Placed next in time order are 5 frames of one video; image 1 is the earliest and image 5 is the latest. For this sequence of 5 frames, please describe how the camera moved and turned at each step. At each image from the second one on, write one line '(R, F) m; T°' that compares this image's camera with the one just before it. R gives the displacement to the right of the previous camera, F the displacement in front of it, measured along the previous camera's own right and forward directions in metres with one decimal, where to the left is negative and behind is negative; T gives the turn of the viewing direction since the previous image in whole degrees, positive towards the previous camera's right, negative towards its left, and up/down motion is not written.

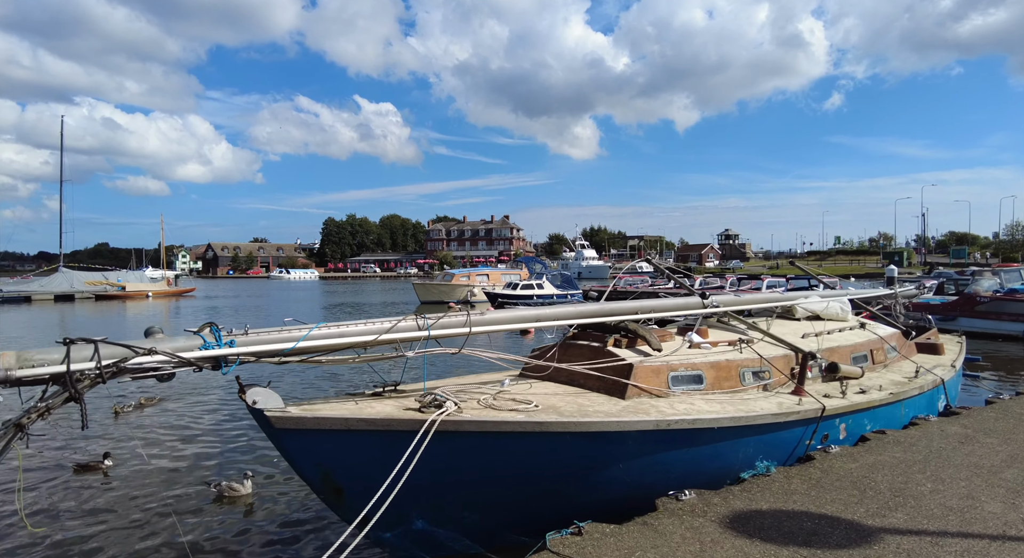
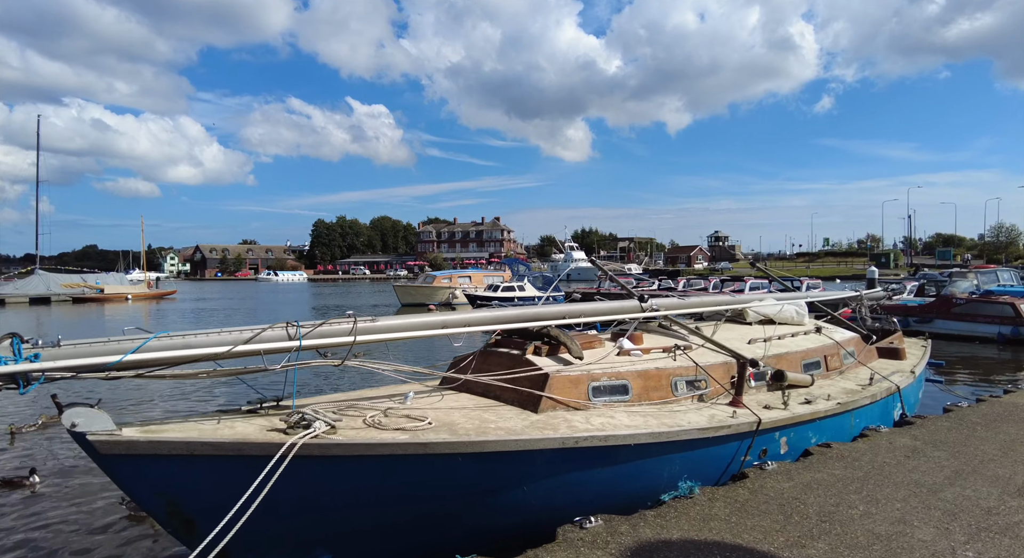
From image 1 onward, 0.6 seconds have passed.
(+0.8, +0.5) m; +1°
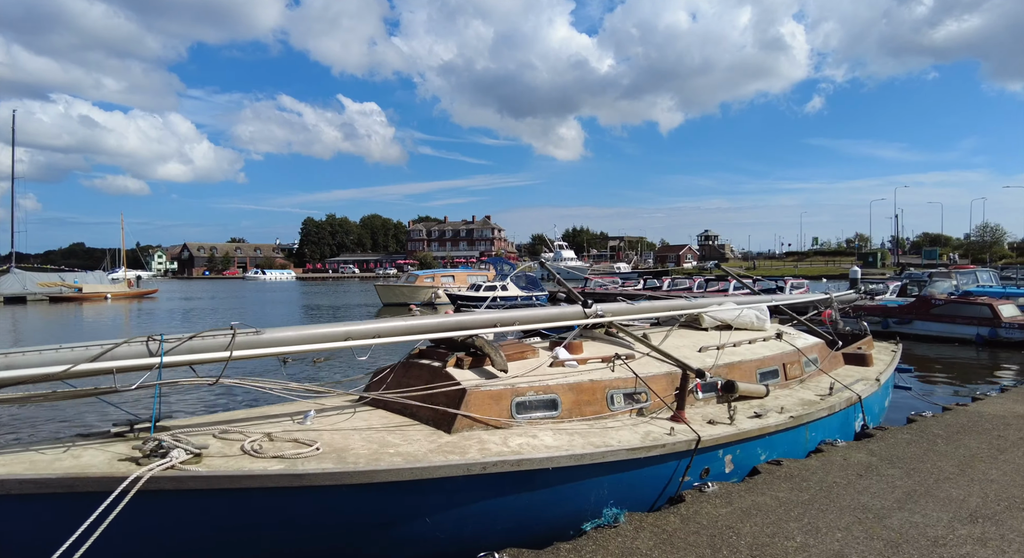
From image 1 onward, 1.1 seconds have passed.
(+0.7, +0.5) m; +1°
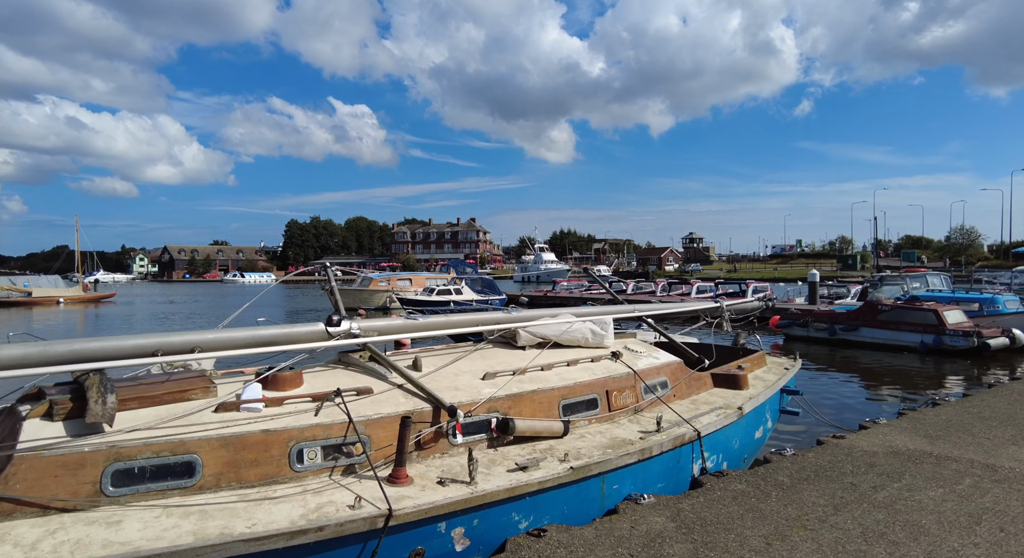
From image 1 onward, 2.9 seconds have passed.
(+2.4, +1.4) m; +1°
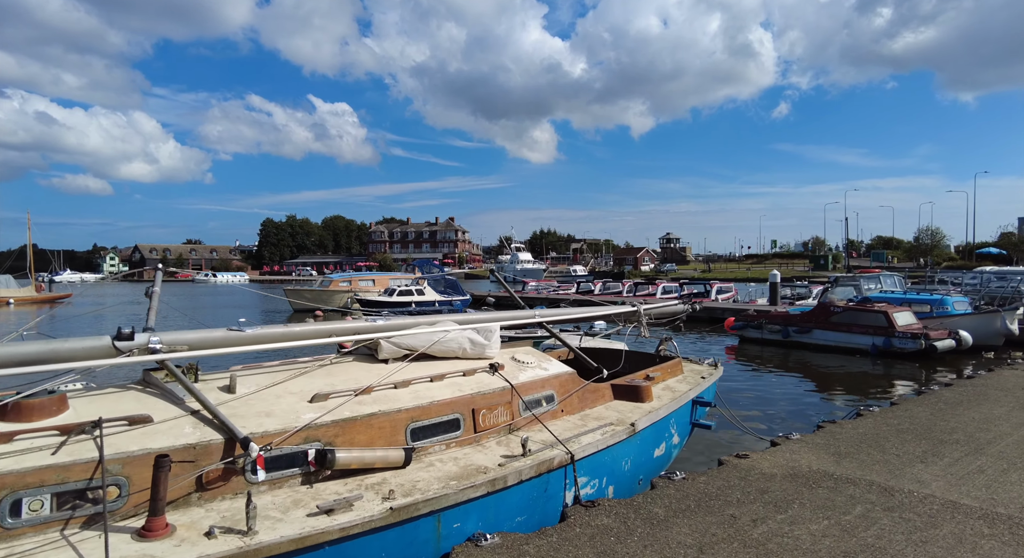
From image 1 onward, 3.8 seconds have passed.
(+1.2, +0.7) m; +2°
